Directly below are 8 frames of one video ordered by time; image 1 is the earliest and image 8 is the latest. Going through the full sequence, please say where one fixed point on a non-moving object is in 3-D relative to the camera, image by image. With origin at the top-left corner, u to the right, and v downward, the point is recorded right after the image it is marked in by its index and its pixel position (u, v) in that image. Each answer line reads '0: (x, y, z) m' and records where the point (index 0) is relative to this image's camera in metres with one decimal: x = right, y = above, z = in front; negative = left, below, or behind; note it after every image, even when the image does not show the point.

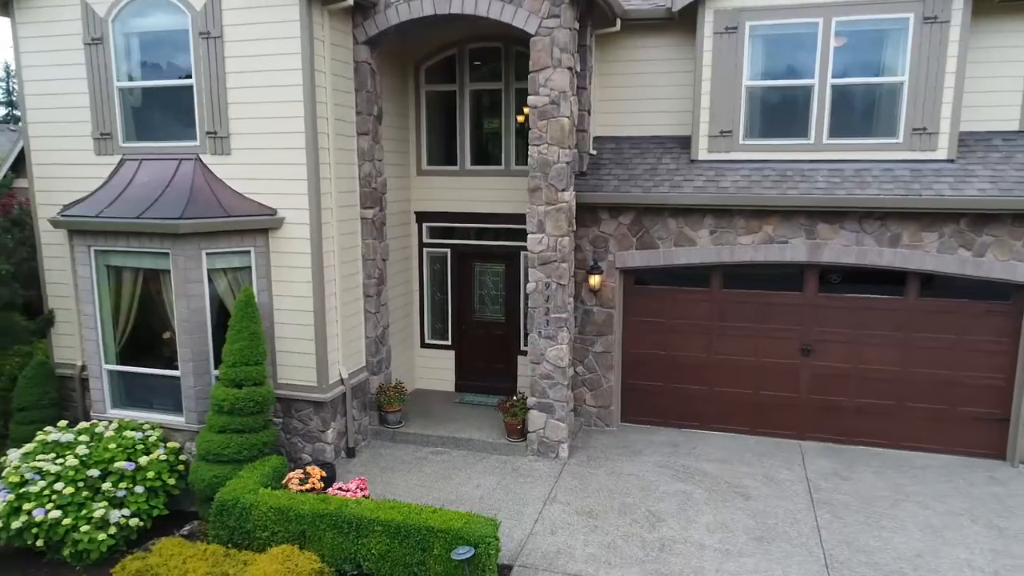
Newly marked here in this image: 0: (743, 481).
0: (+2.5, -2.1, +7.7) m
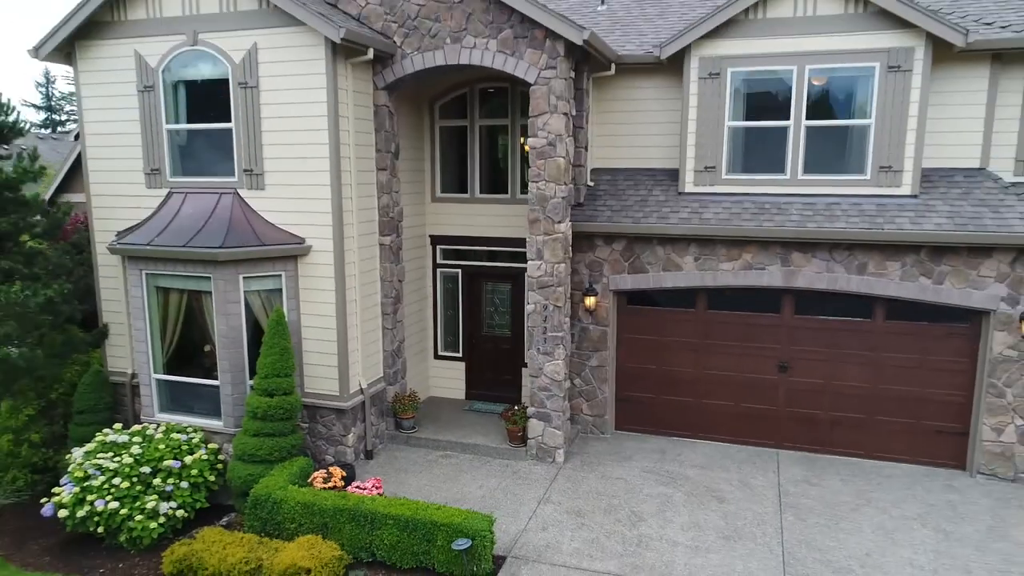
0: (+2.5, -2.4, +8.5) m
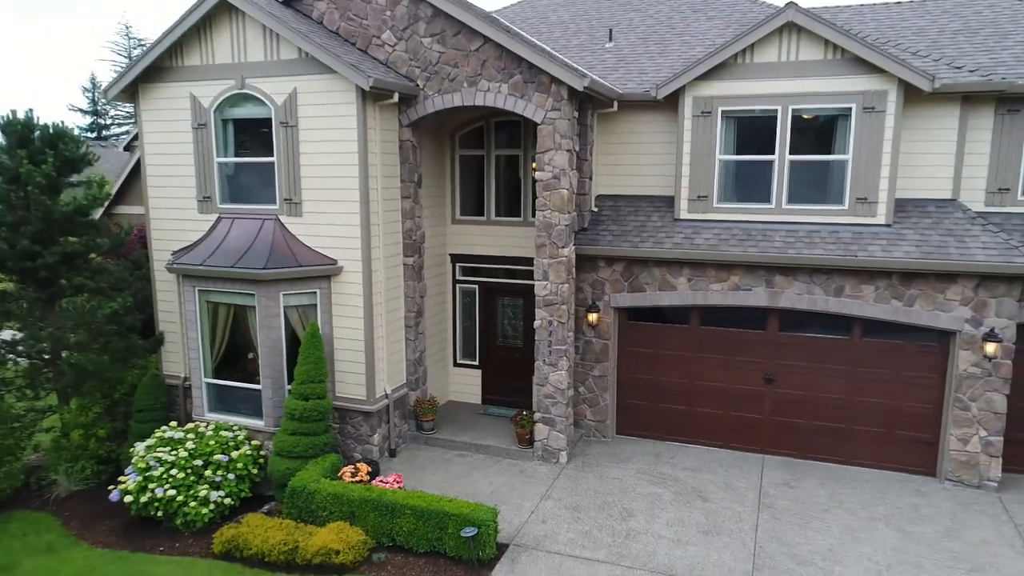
0: (+2.6, -2.6, +9.5) m
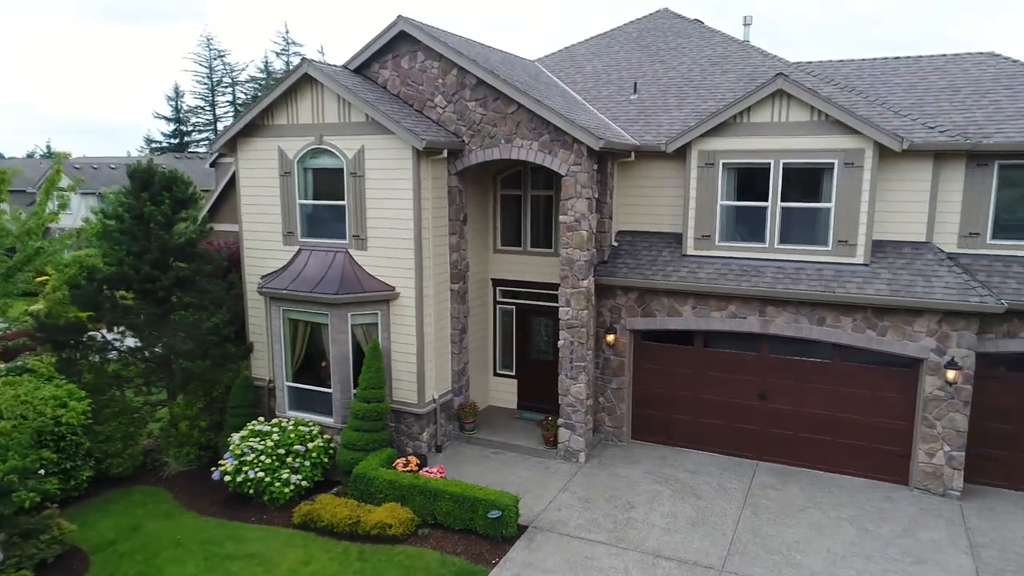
0: (+2.9, -3.1, +11.1) m
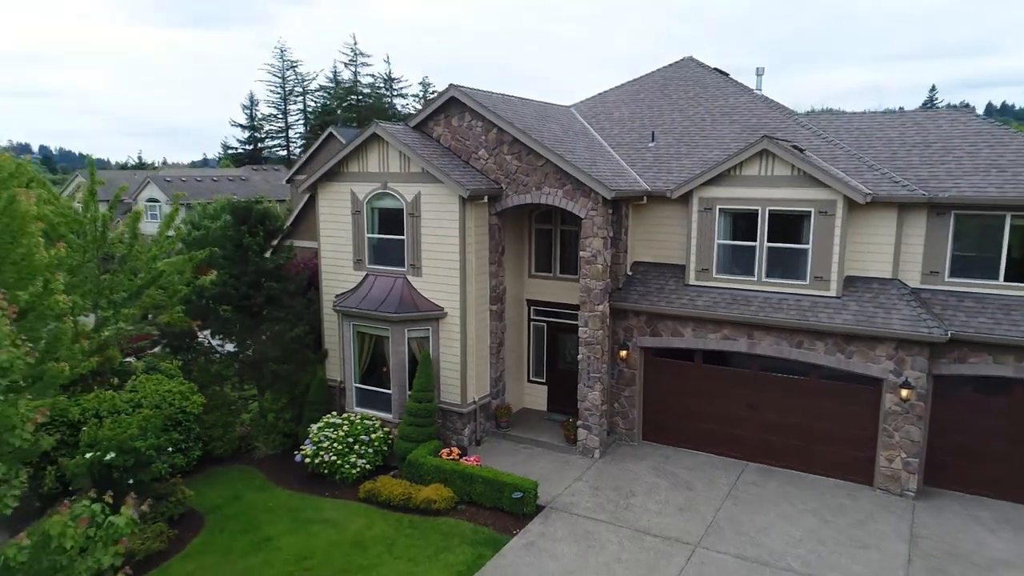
0: (+3.3, -3.5, +13.2) m
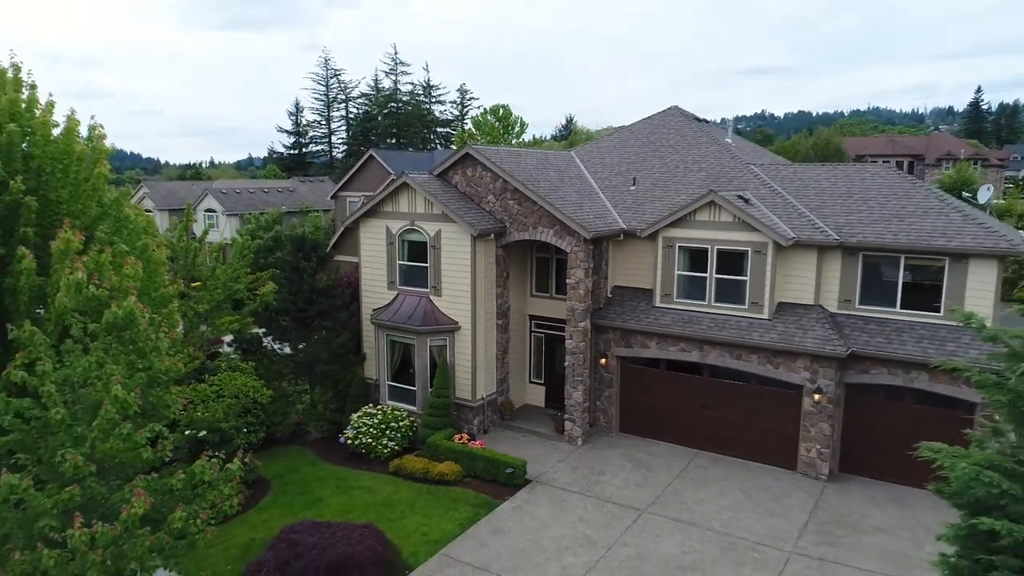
0: (+3.3, -4.1, +16.6) m
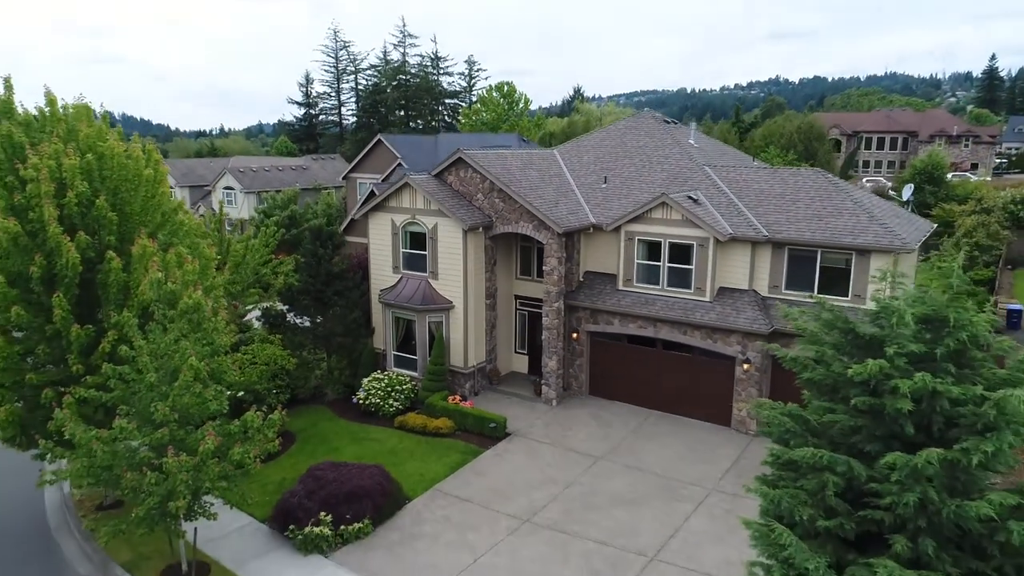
0: (+2.8, -3.7, +19.9) m
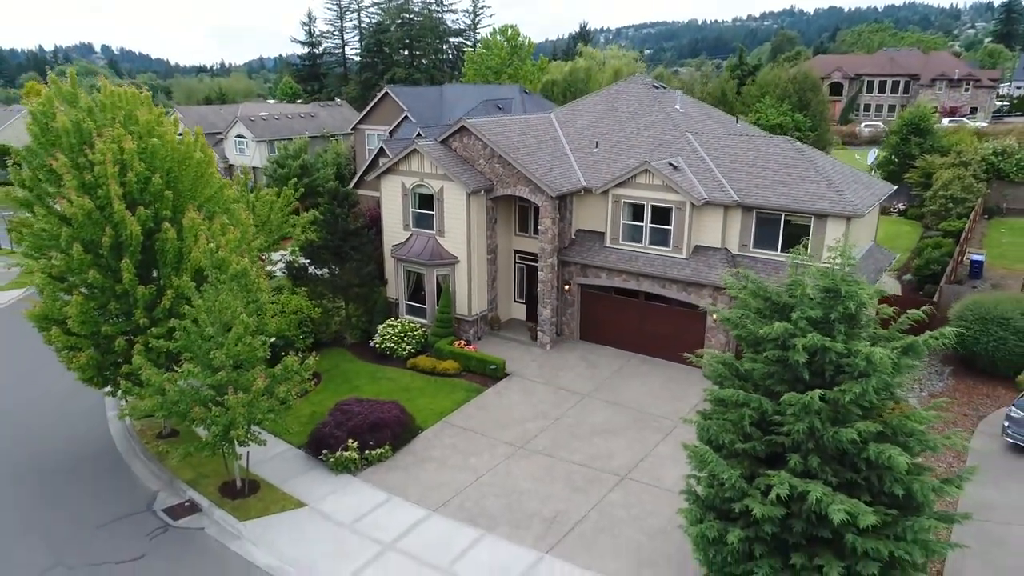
0: (+2.8, -2.4, +22.6) m
